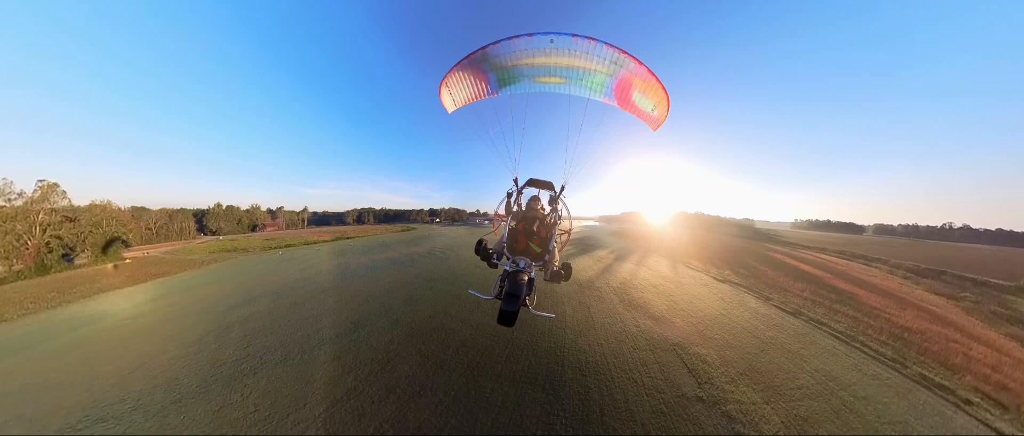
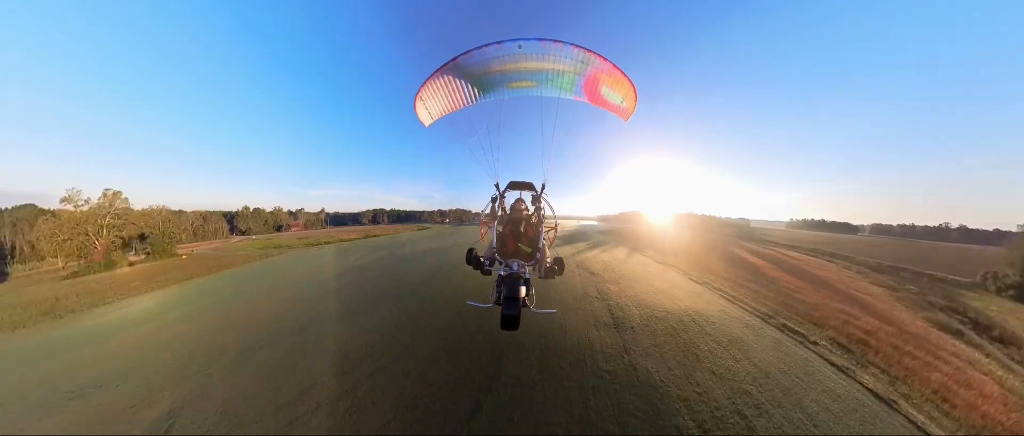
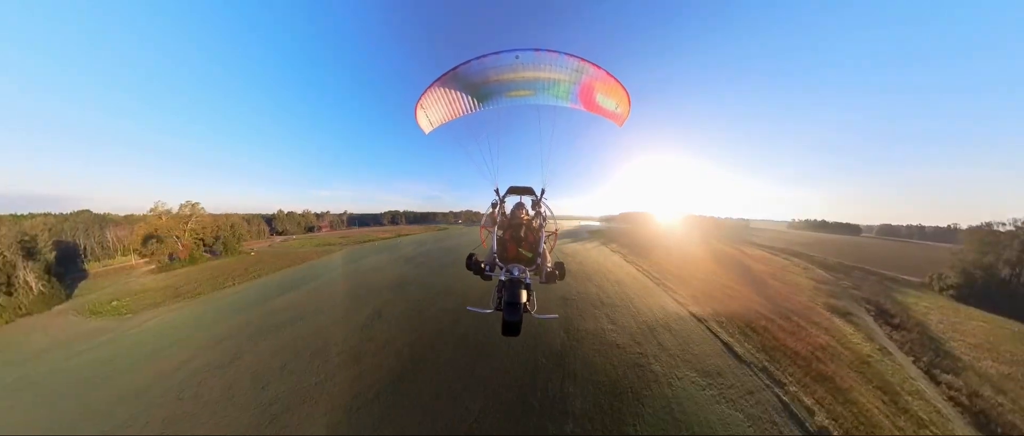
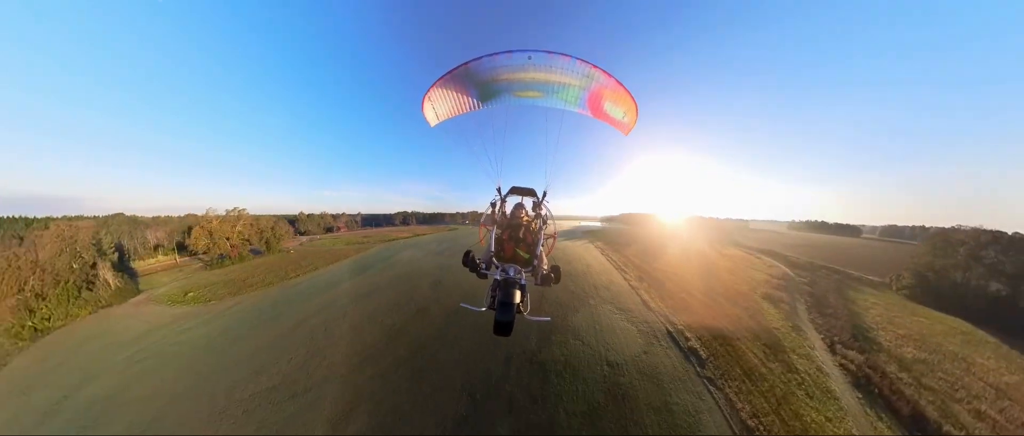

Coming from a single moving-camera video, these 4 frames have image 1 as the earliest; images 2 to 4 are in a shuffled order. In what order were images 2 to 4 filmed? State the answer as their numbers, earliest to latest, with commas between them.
2, 3, 4
